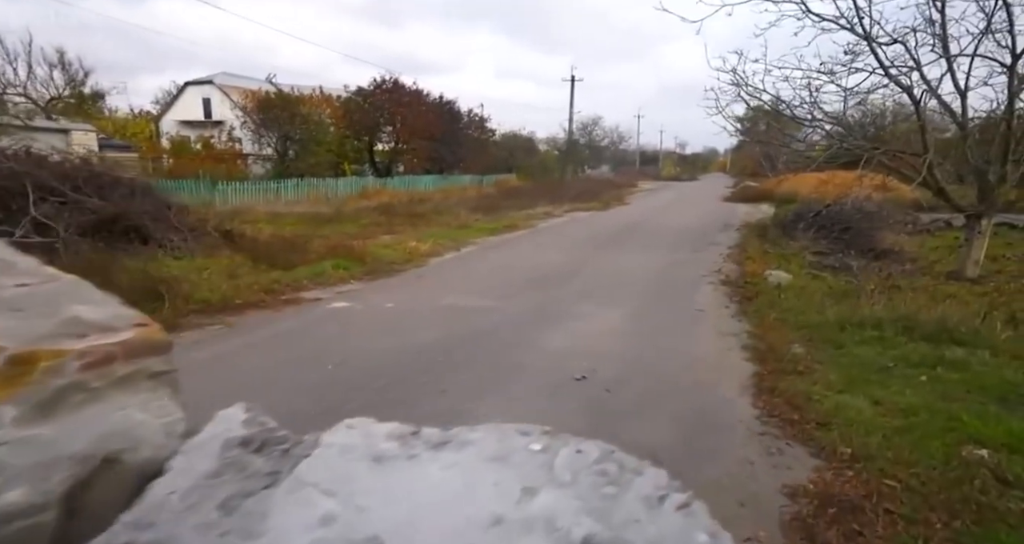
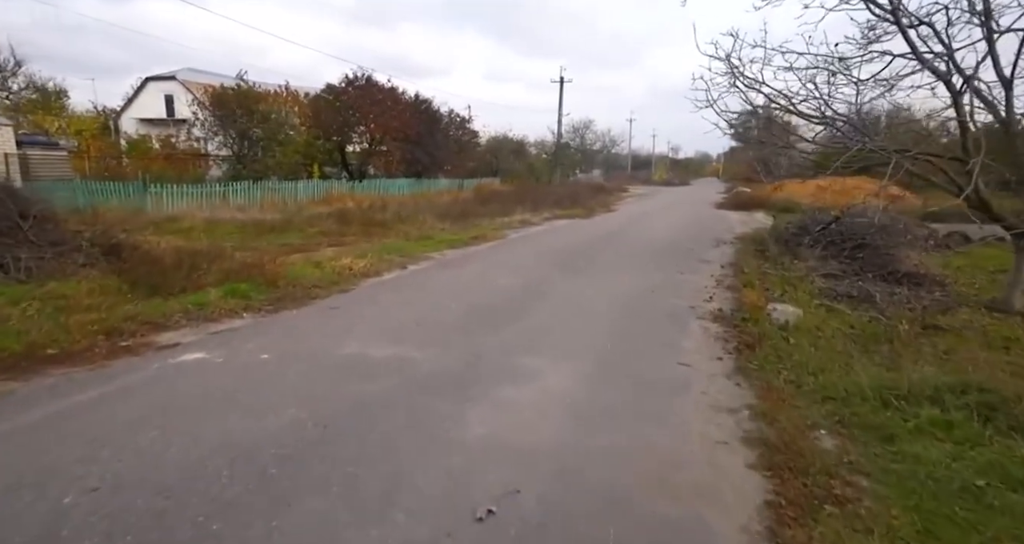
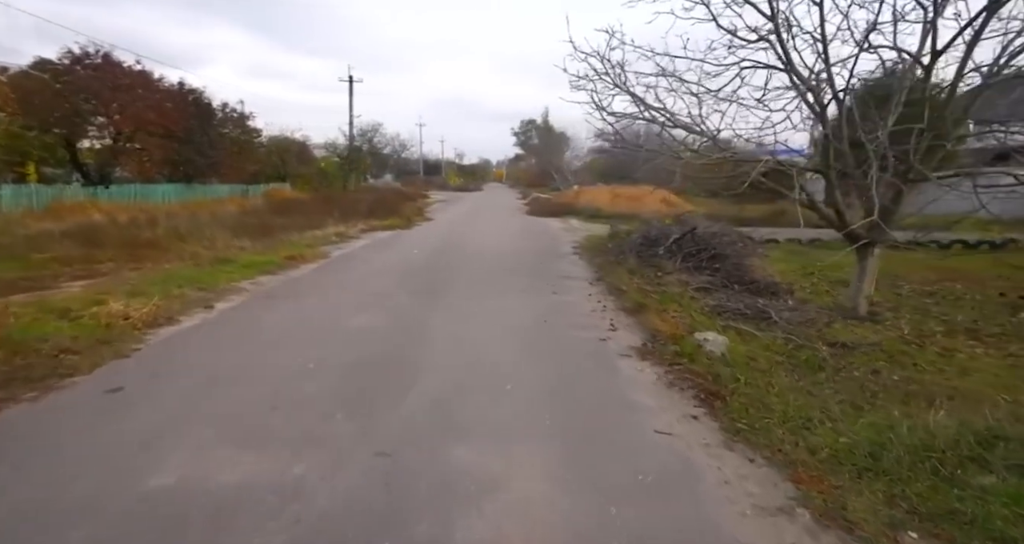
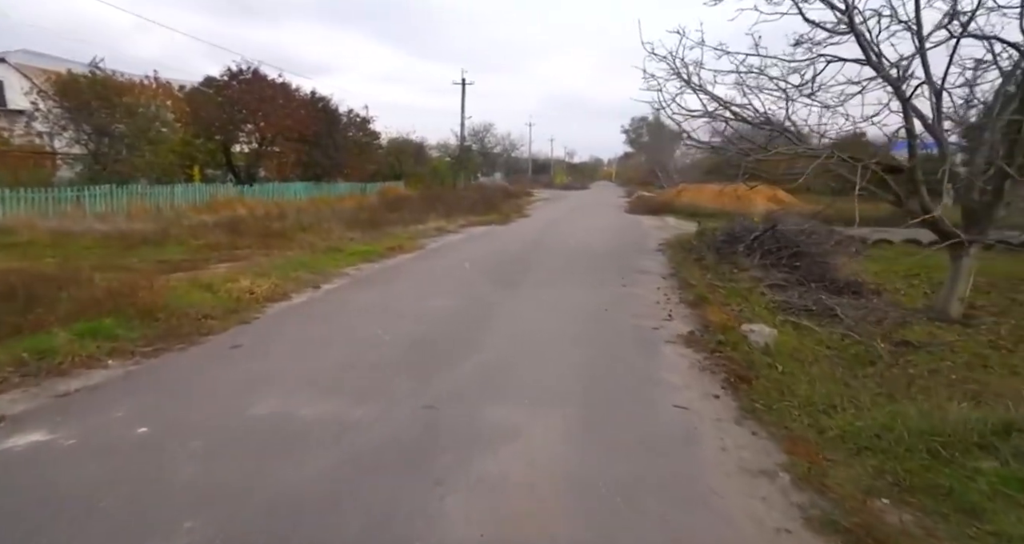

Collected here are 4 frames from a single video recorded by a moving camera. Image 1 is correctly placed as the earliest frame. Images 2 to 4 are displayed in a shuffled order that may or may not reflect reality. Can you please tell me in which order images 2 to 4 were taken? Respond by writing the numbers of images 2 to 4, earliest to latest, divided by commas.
2, 4, 3
